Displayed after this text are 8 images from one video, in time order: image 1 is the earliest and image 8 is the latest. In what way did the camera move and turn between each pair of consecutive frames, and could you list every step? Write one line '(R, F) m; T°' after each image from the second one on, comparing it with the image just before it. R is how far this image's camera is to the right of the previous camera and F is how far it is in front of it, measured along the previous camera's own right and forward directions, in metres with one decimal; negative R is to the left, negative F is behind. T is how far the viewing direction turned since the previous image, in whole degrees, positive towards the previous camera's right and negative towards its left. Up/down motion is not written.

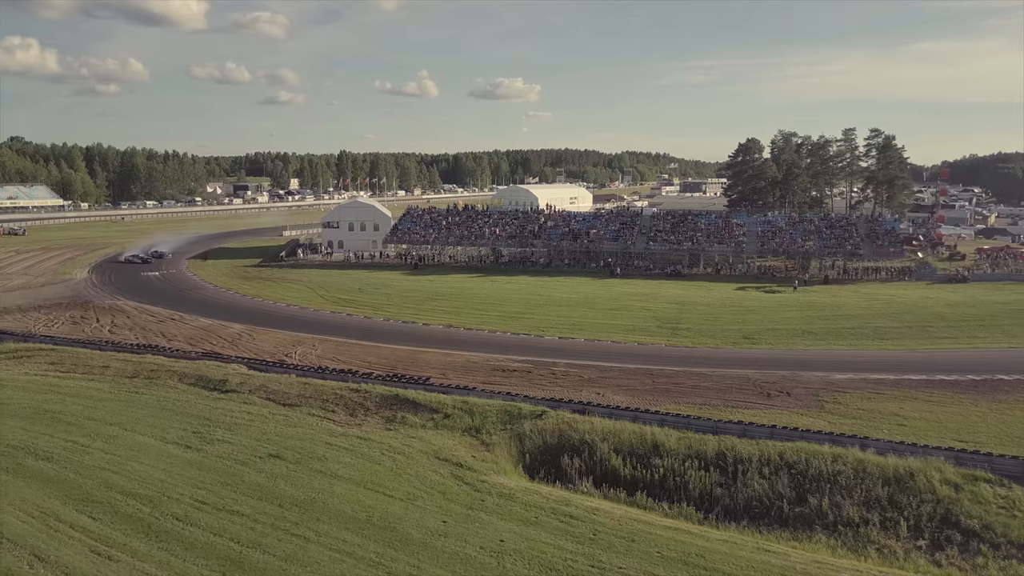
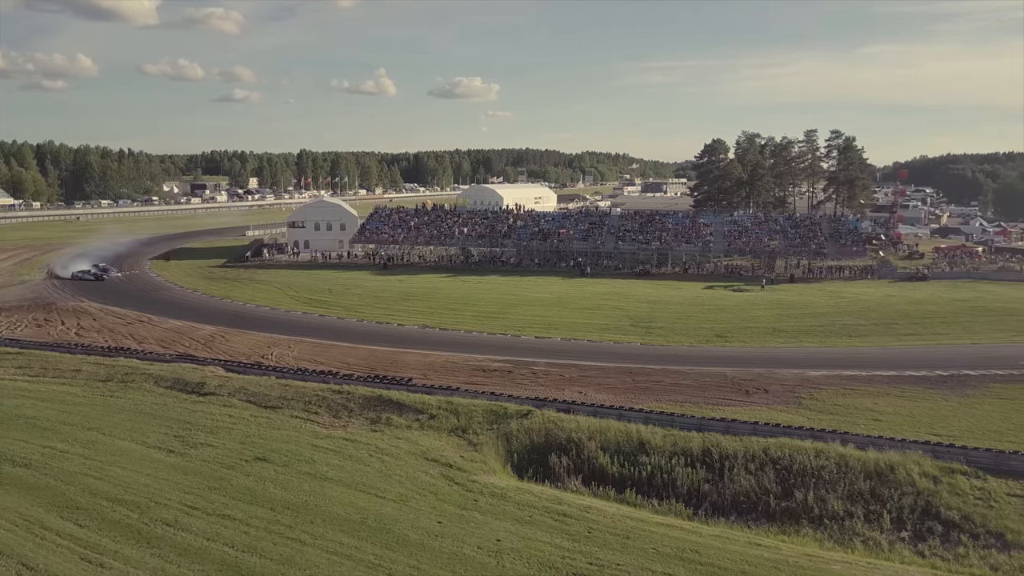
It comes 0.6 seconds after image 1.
(-0.6, 0.0) m; +3°
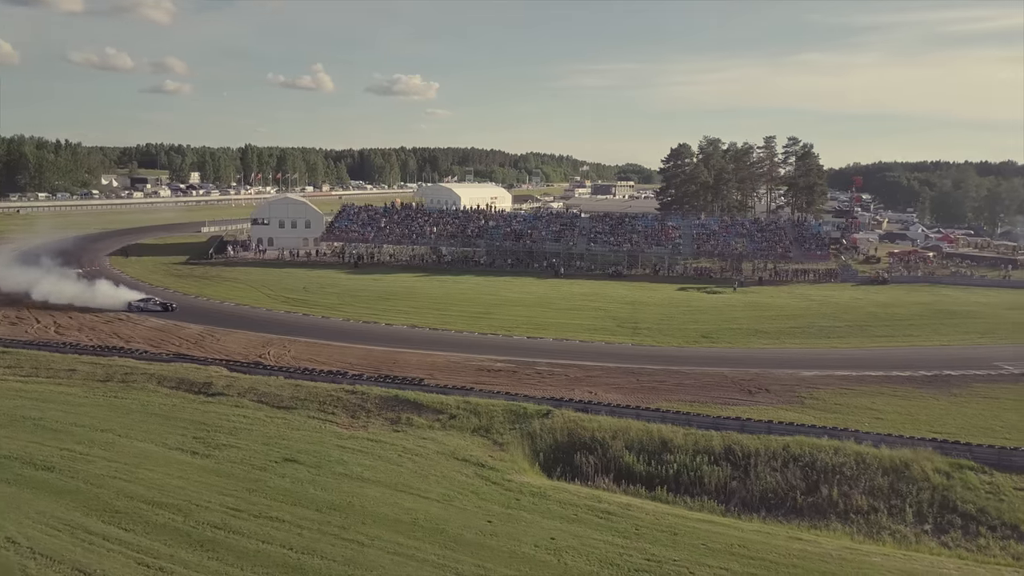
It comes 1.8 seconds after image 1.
(-2.1, -0.1) m; +4°
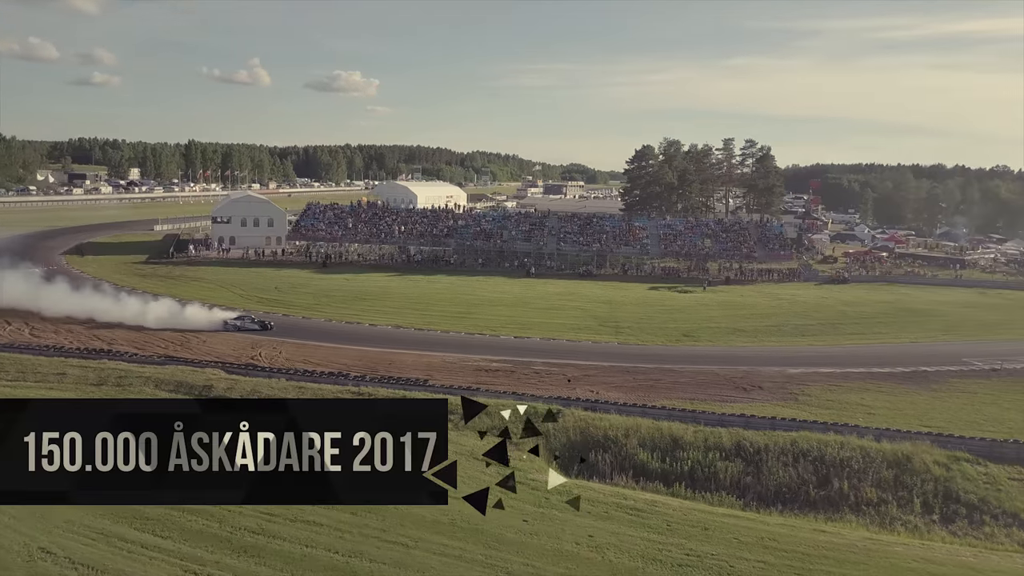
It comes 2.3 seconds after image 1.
(-1.7, -0.1) m; +4°
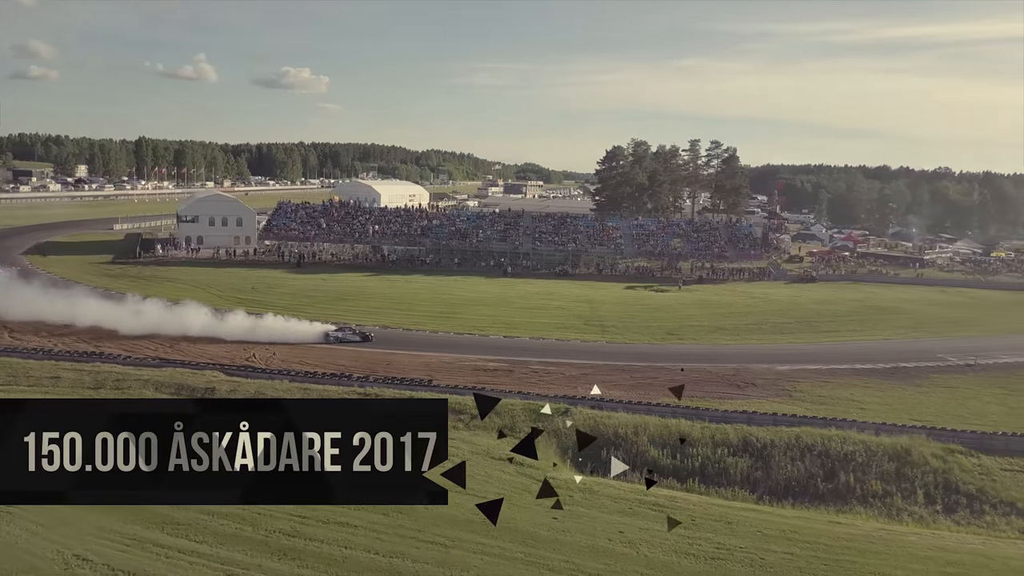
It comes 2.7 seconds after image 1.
(-1.4, -0.1) m; +3°
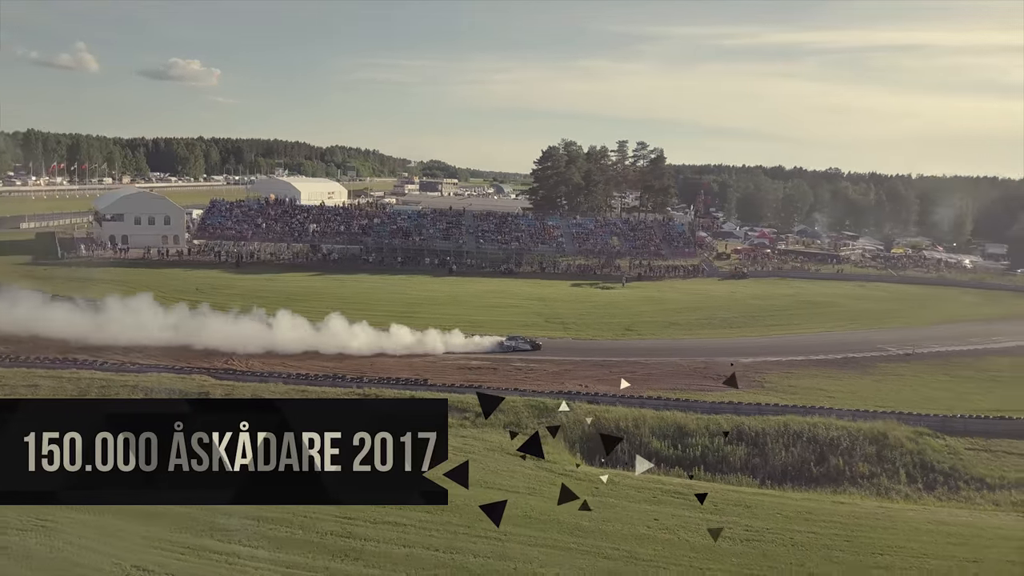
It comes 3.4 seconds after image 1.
(-2.6, -0.3) m; +7°
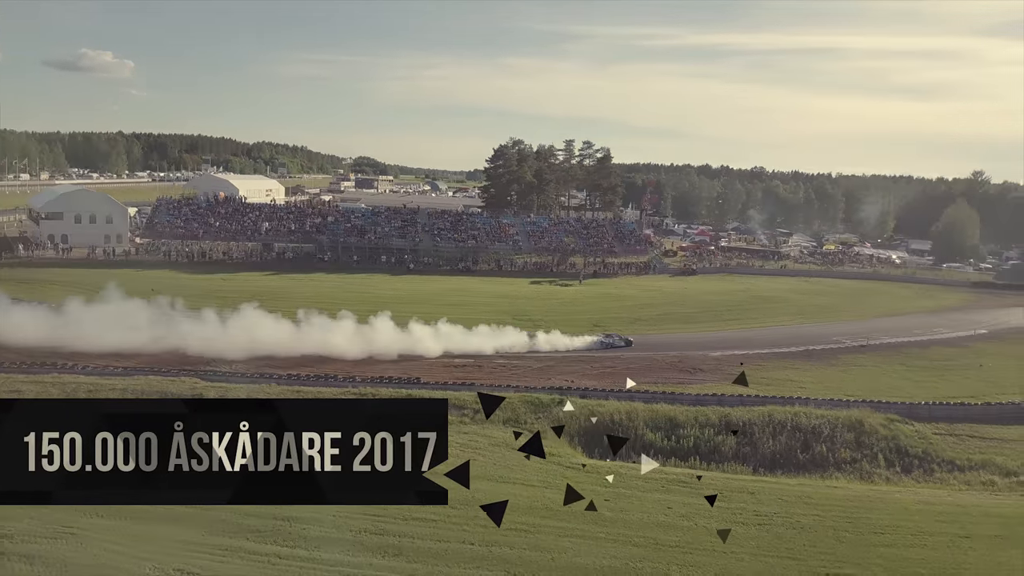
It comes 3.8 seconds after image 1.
(-1.8, -0.3) m; +5°
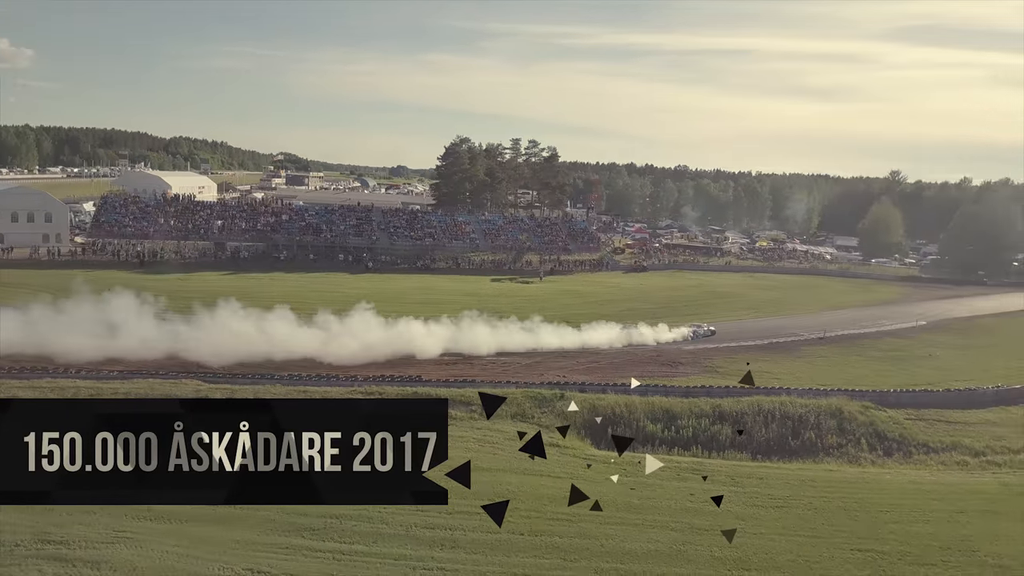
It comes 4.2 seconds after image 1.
(-2.2, -0.4) m; +5°
